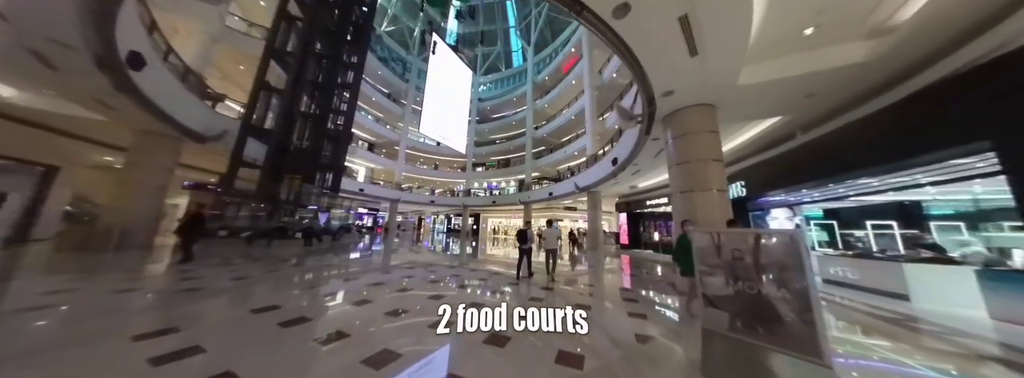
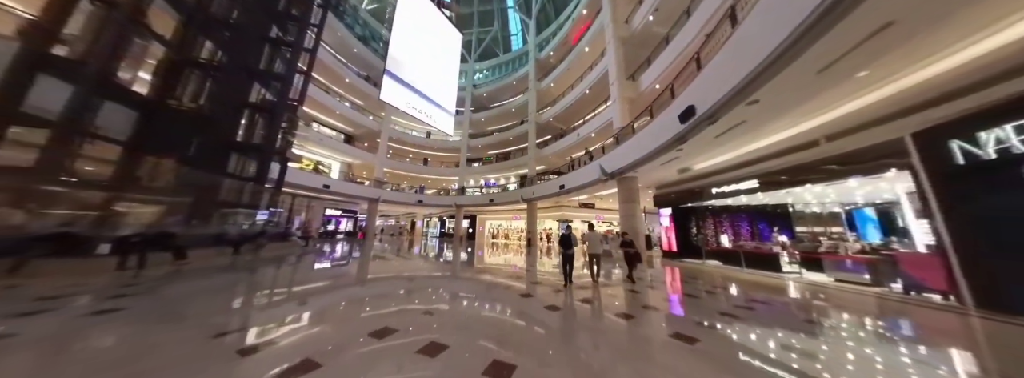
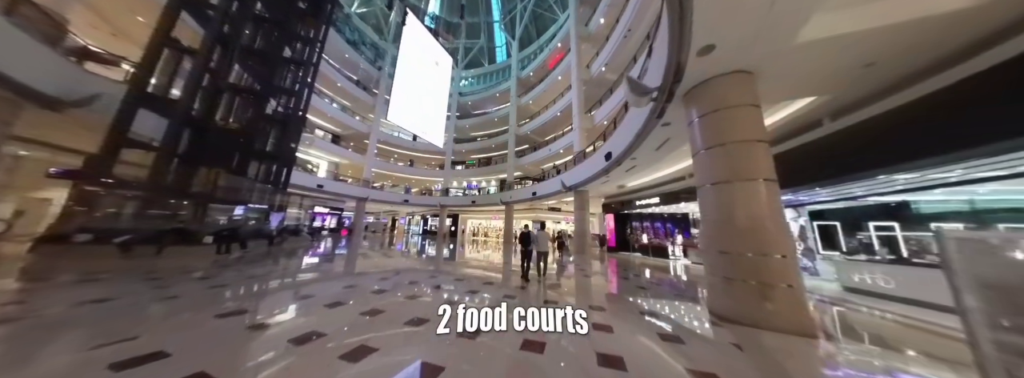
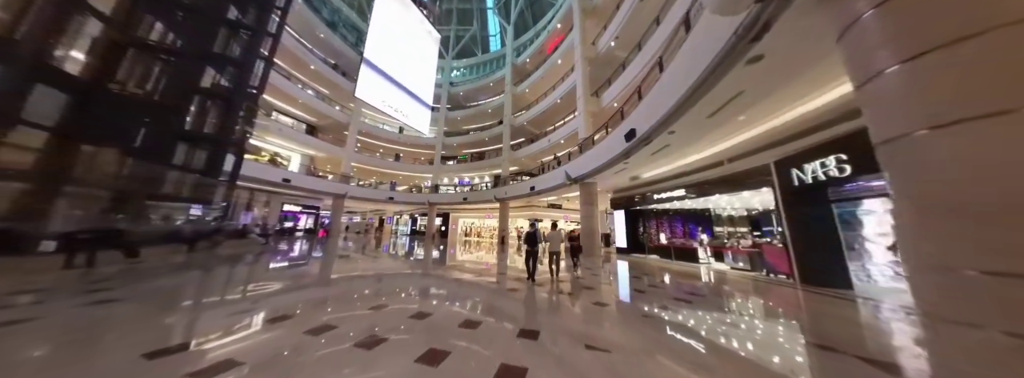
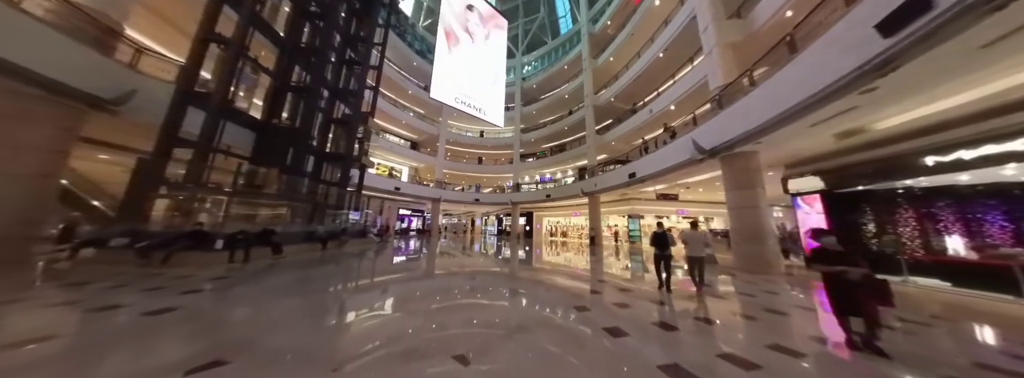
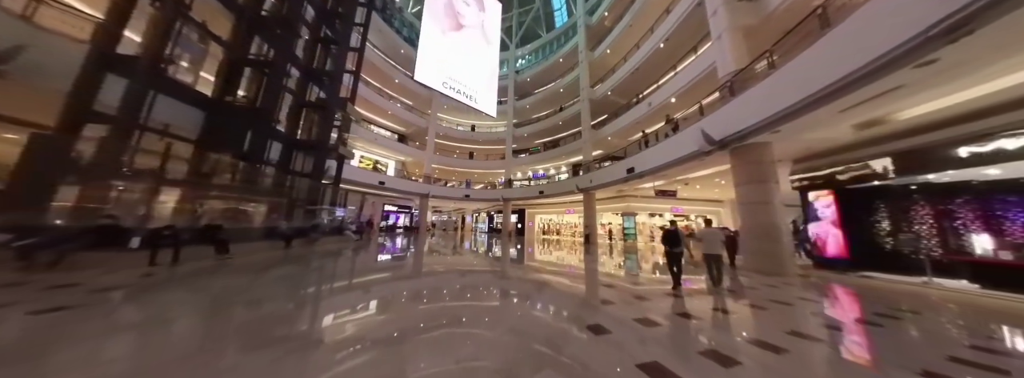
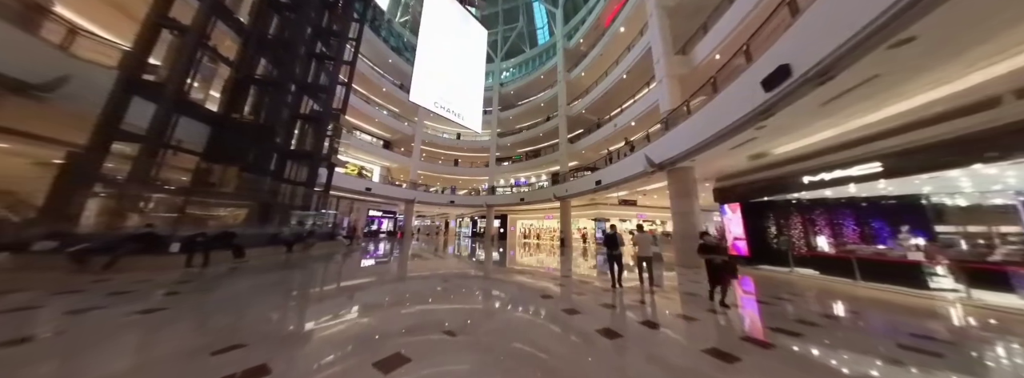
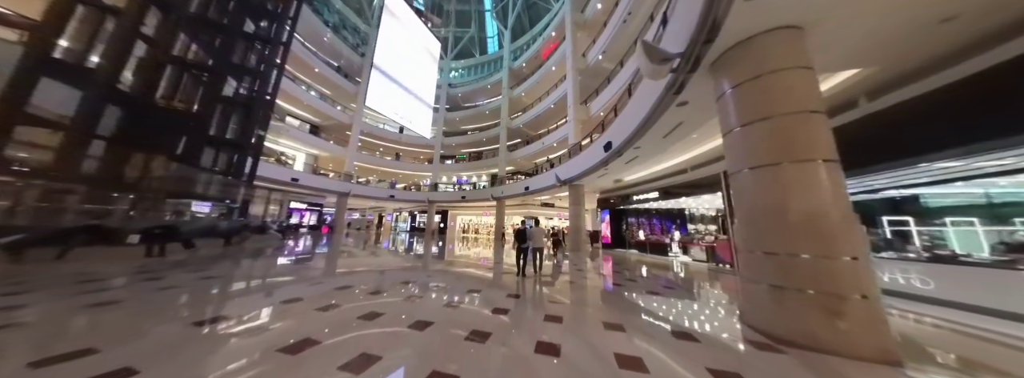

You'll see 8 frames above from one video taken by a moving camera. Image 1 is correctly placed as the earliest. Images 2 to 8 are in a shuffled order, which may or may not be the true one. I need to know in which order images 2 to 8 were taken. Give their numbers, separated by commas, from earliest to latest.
3, 8, 4, 2, 7, 5, 6
